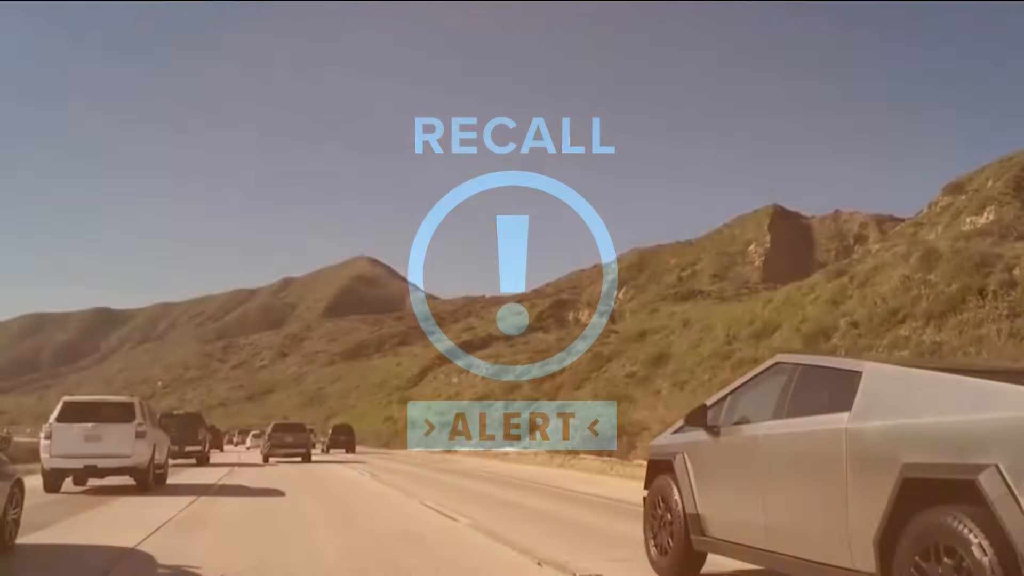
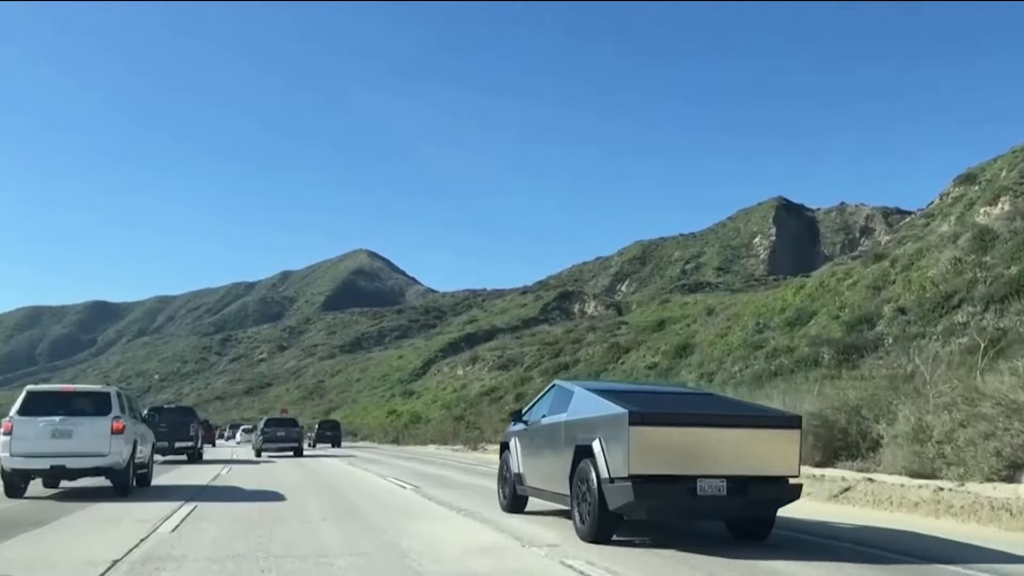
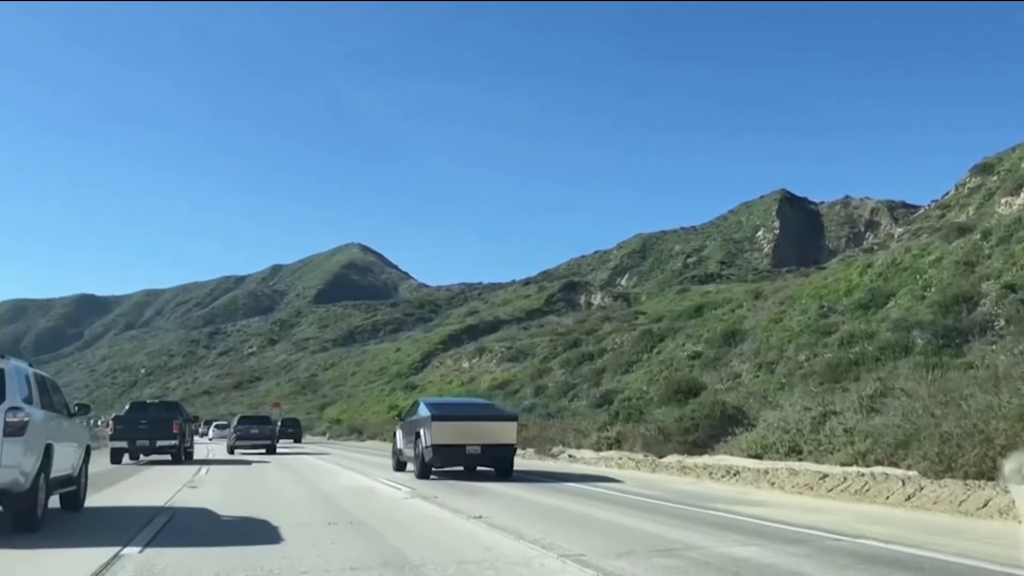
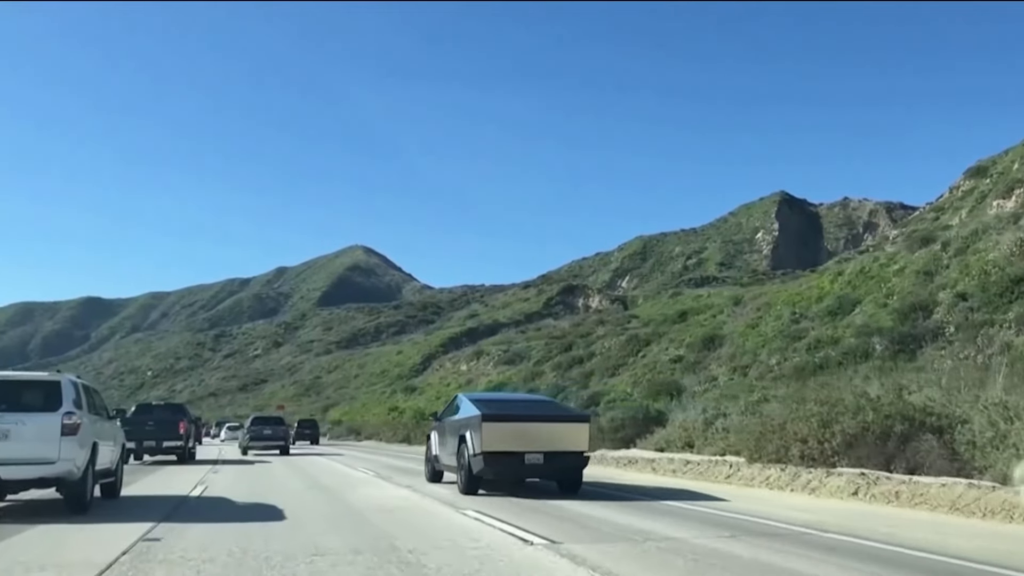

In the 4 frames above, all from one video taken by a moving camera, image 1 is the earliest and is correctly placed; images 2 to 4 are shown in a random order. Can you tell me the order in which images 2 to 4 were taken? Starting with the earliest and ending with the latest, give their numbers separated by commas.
2, 4, 3
